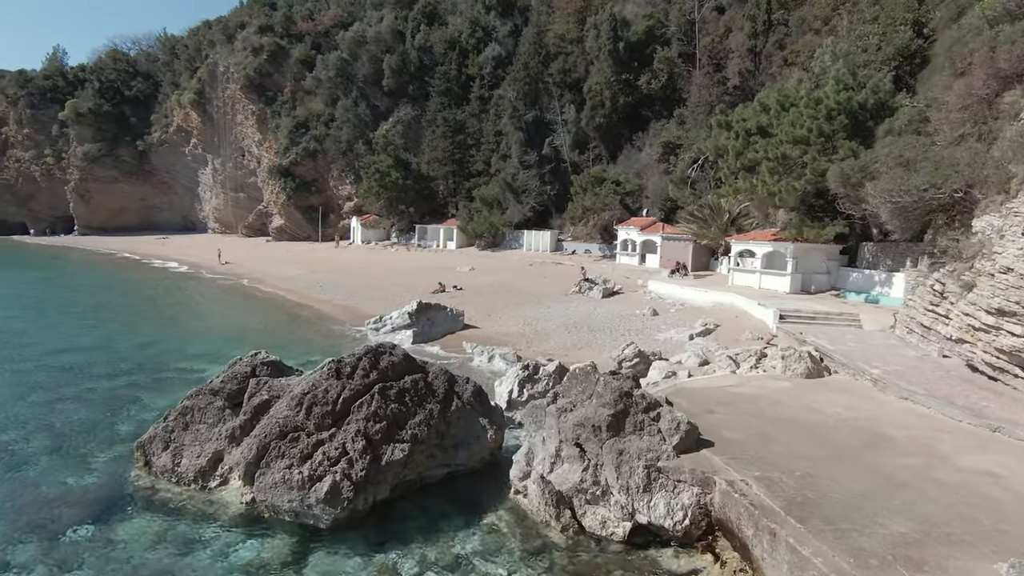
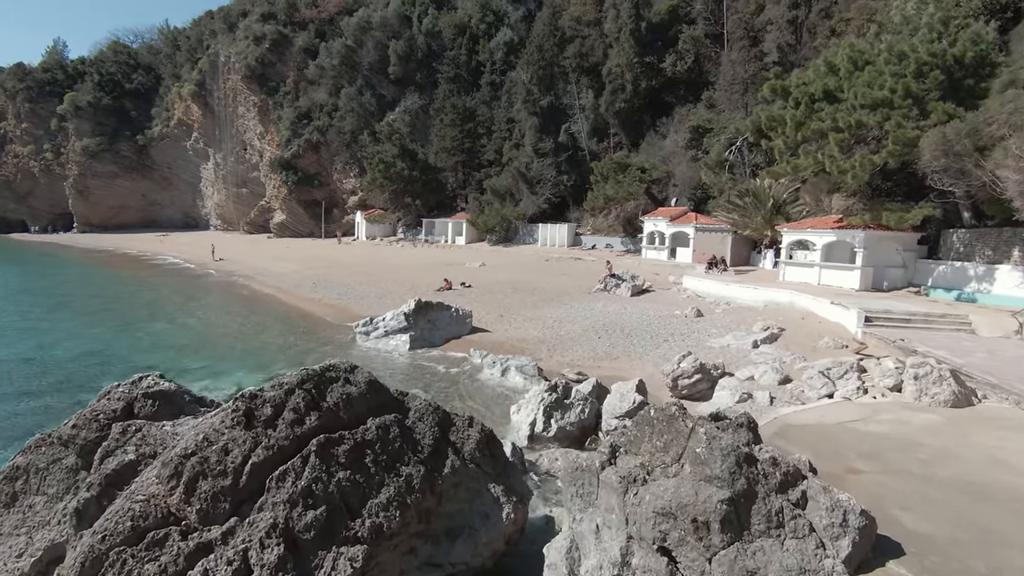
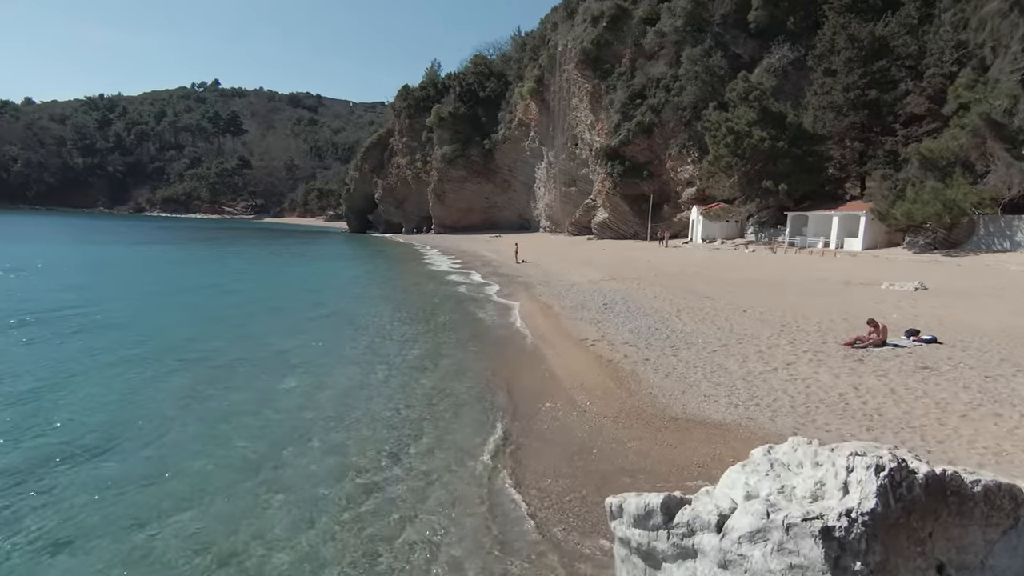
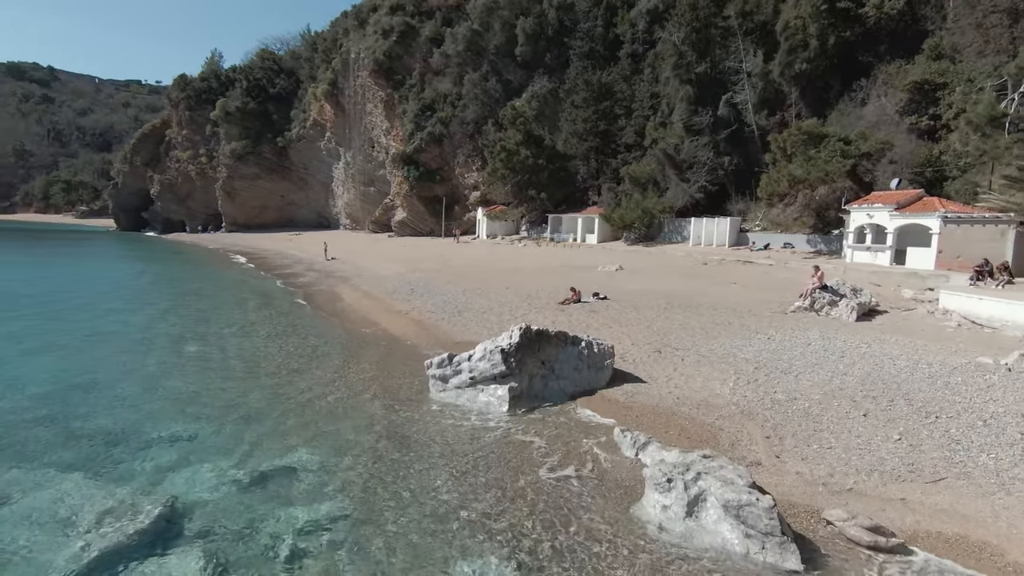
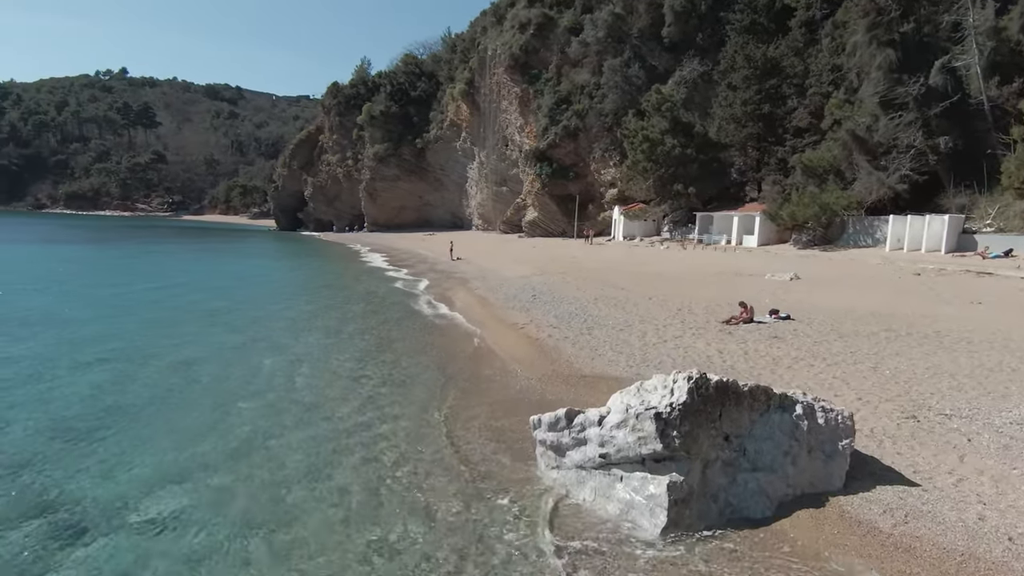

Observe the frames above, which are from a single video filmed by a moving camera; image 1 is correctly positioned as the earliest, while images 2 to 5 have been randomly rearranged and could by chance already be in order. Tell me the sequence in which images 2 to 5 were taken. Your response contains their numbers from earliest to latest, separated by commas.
2, 4, 5, 3
